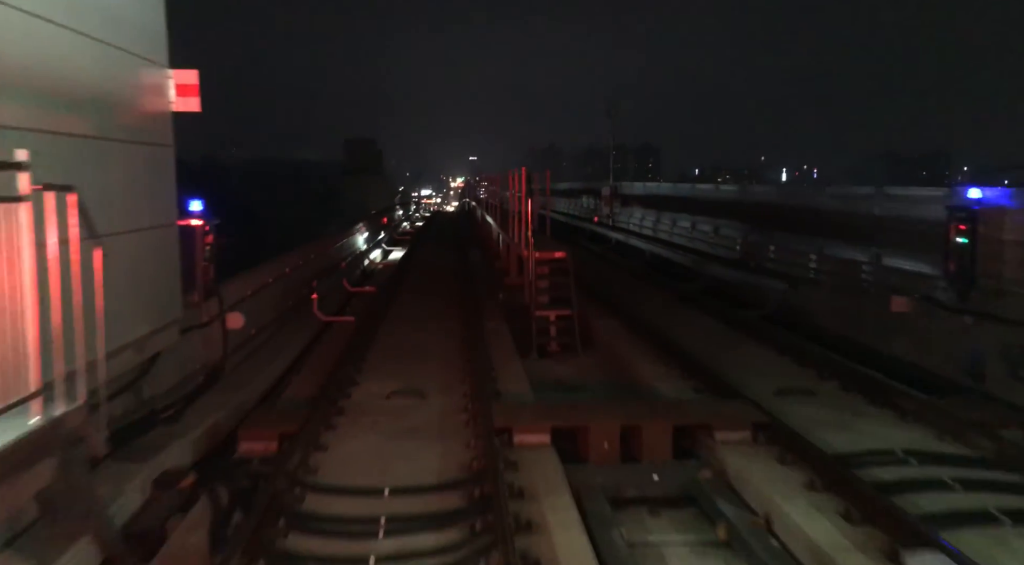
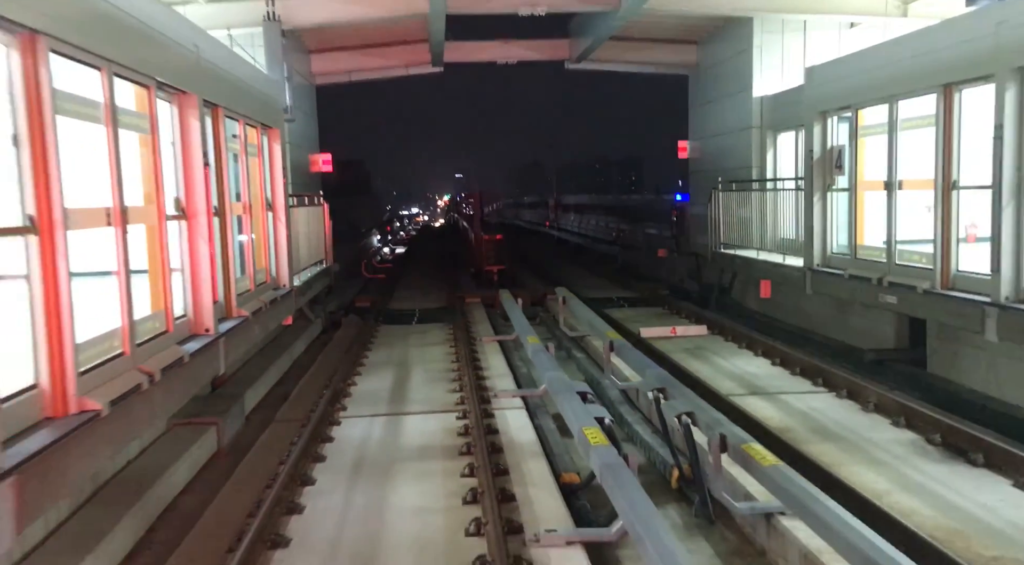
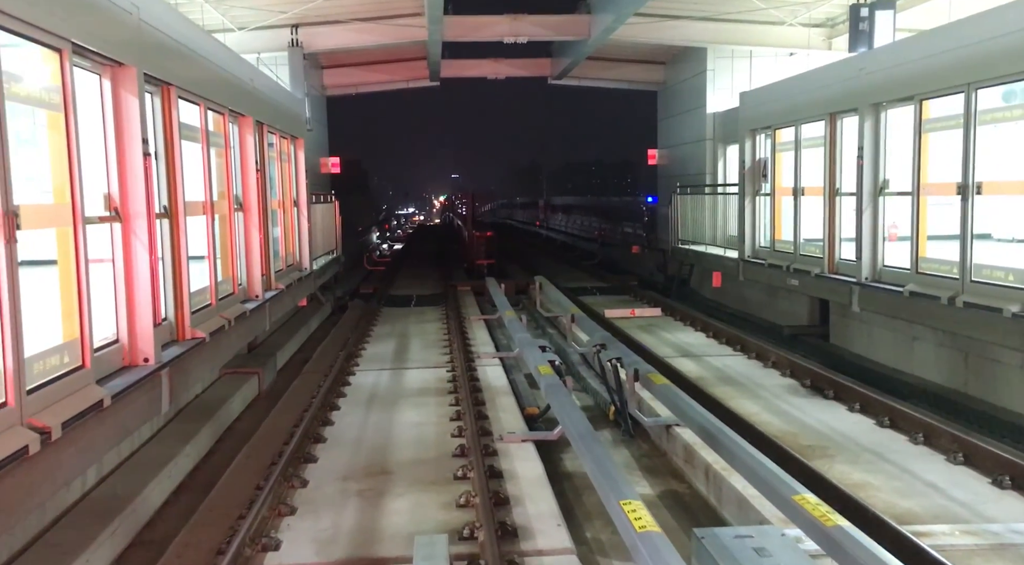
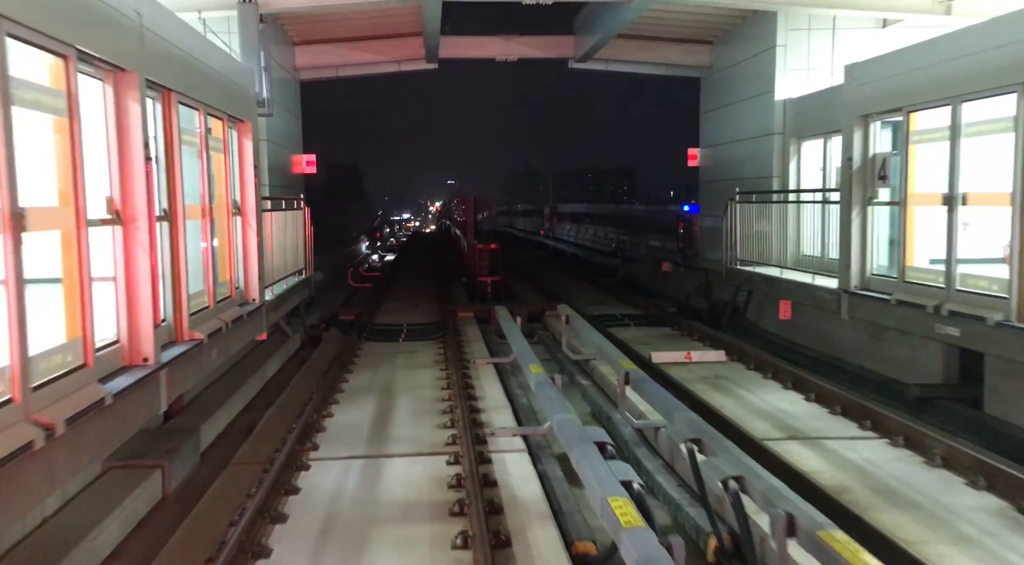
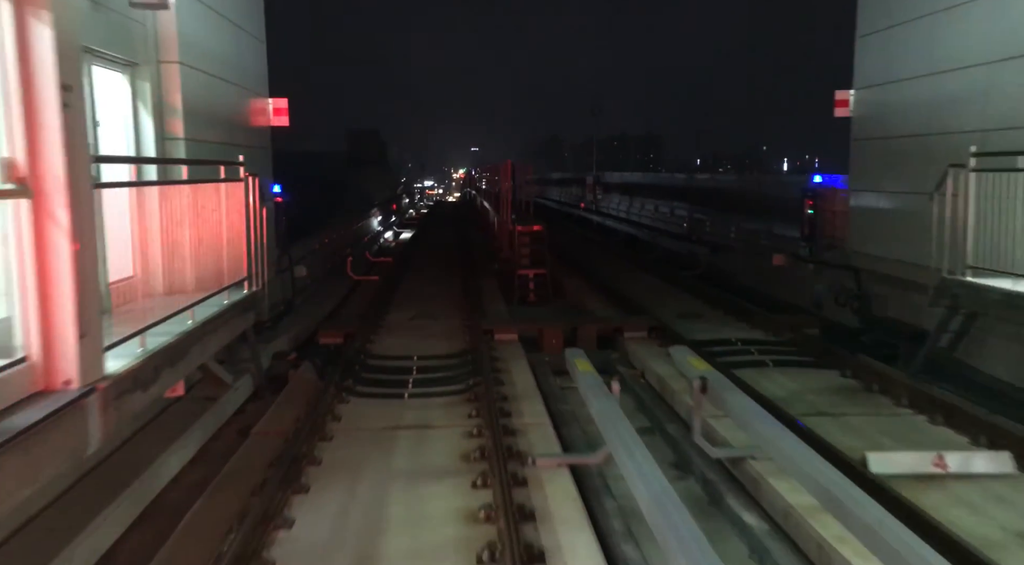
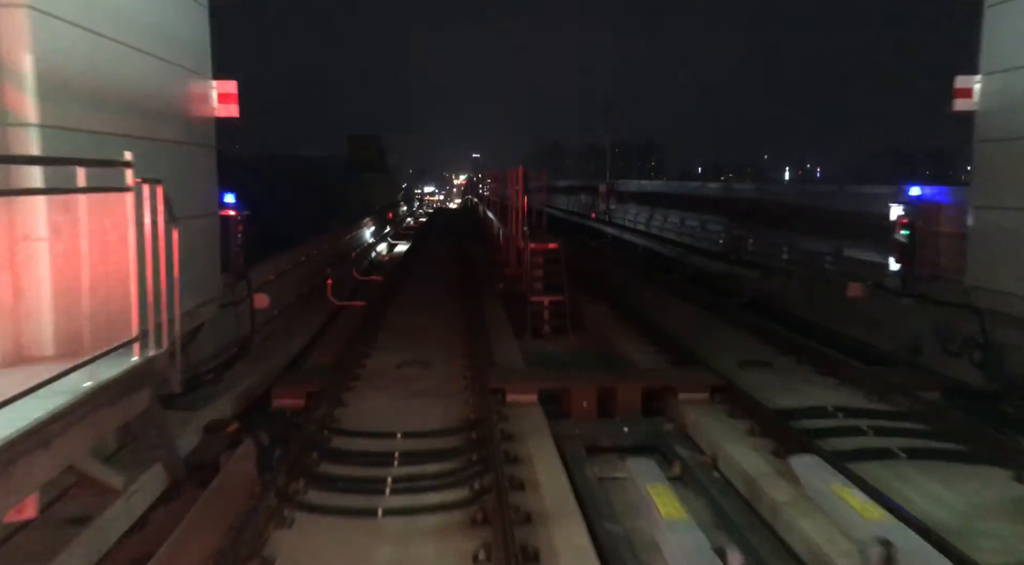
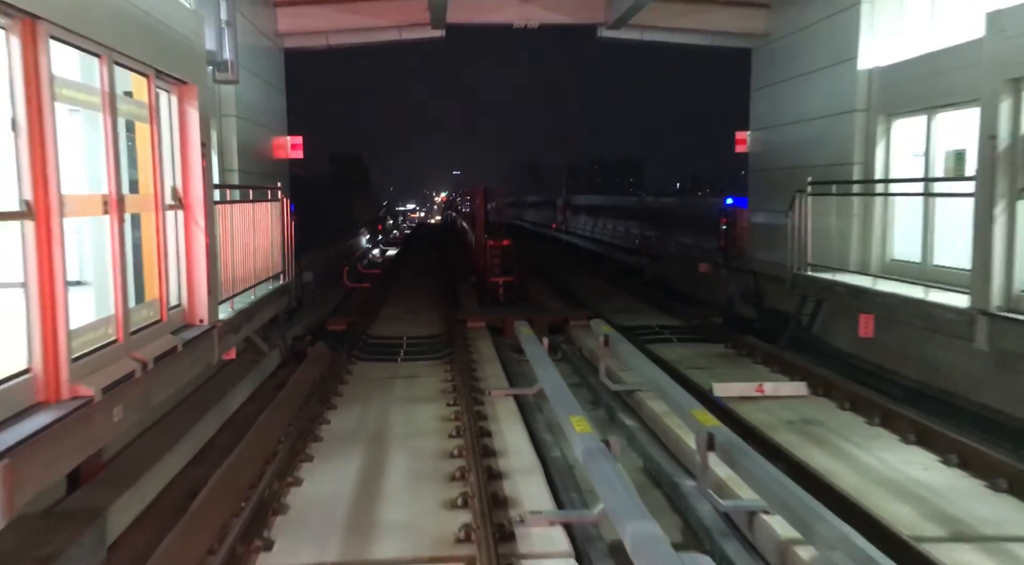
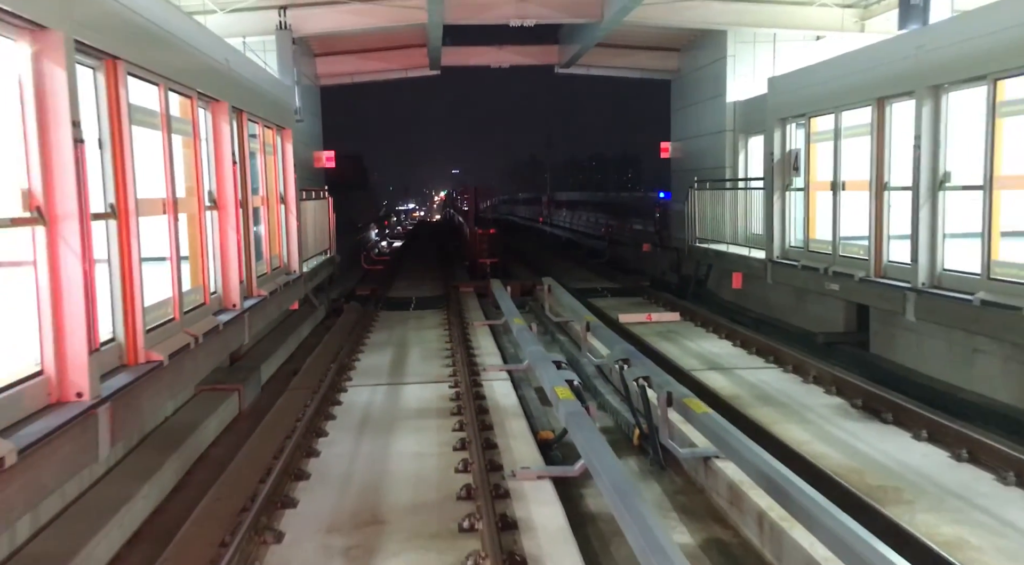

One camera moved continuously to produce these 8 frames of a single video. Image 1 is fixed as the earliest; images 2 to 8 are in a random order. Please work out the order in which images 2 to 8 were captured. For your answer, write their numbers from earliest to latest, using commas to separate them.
6, 5, 7, 4, 2, 8, 3
